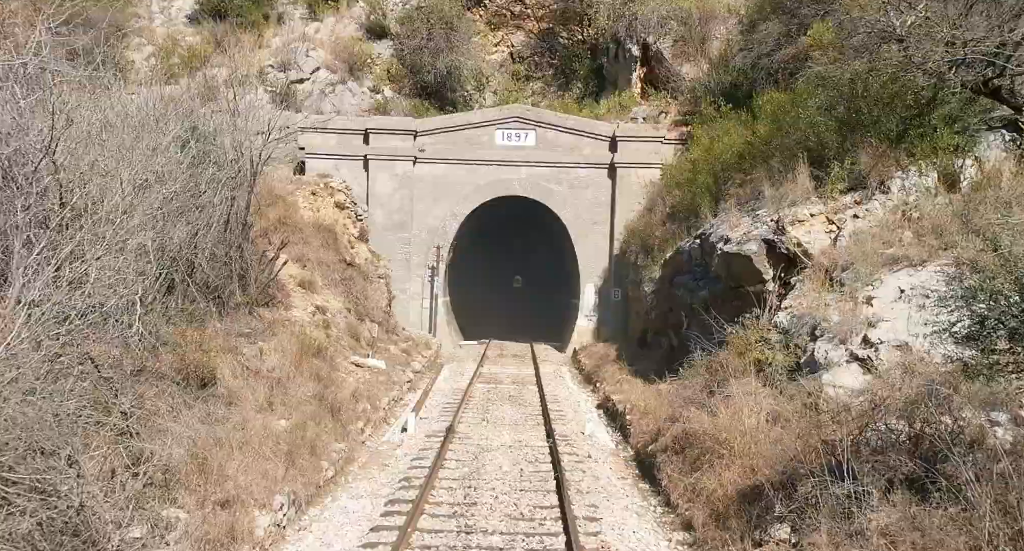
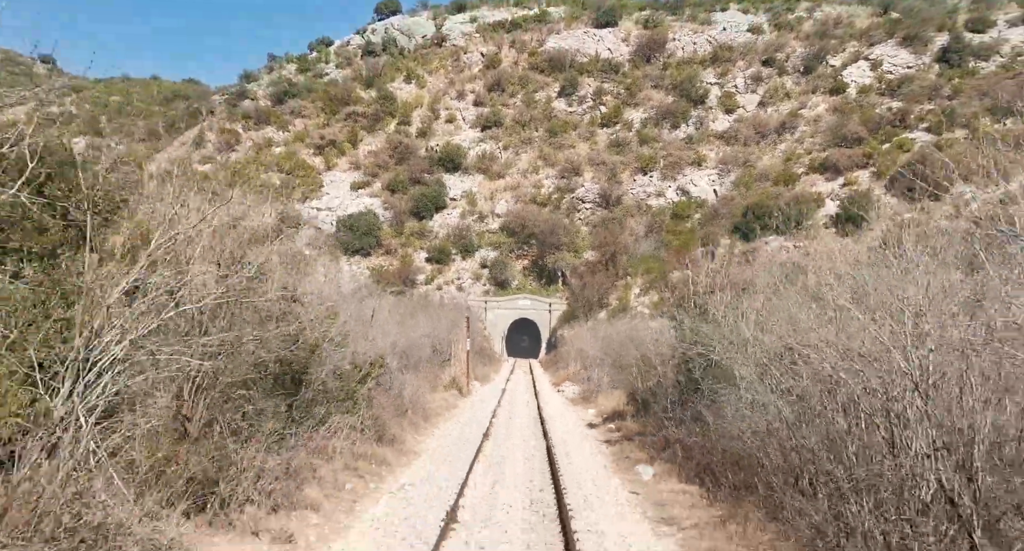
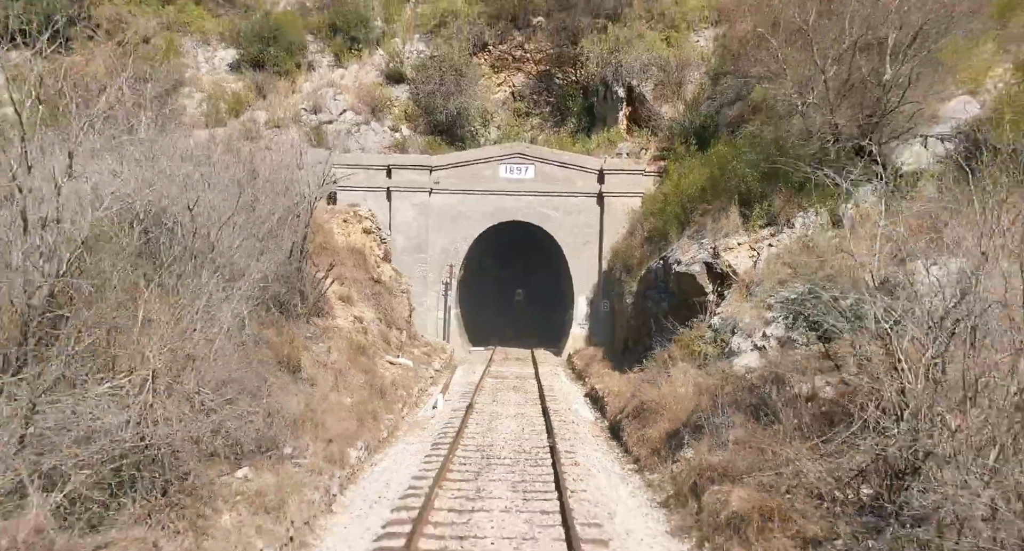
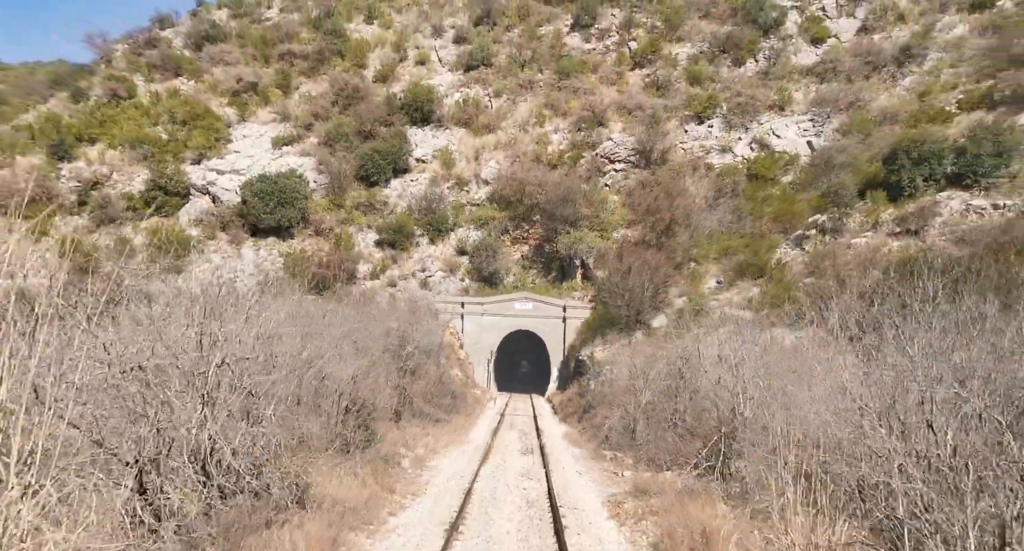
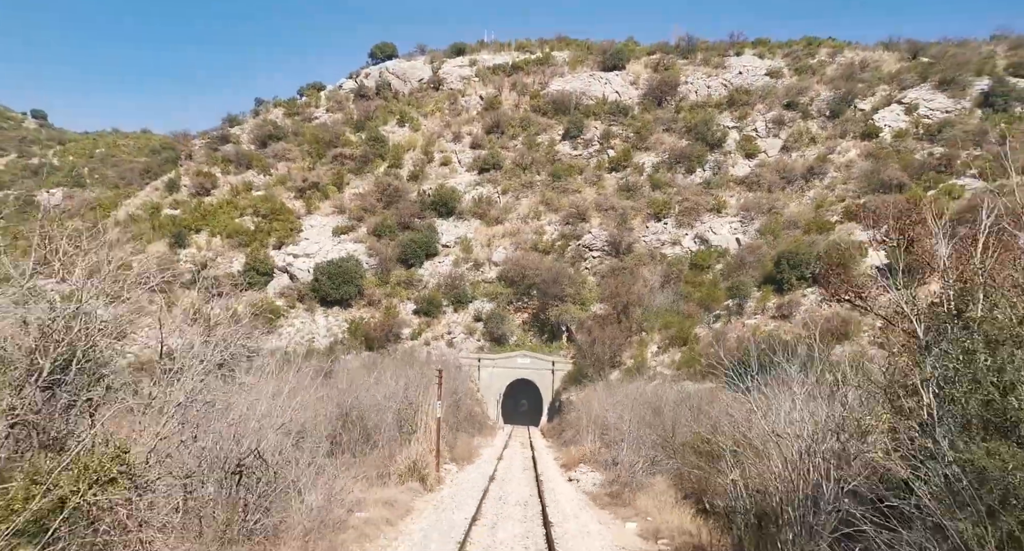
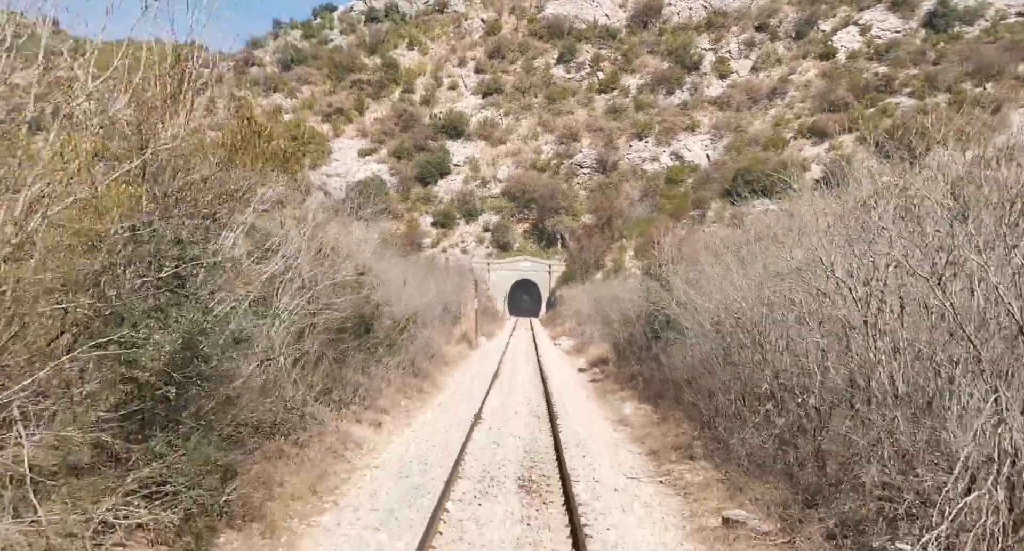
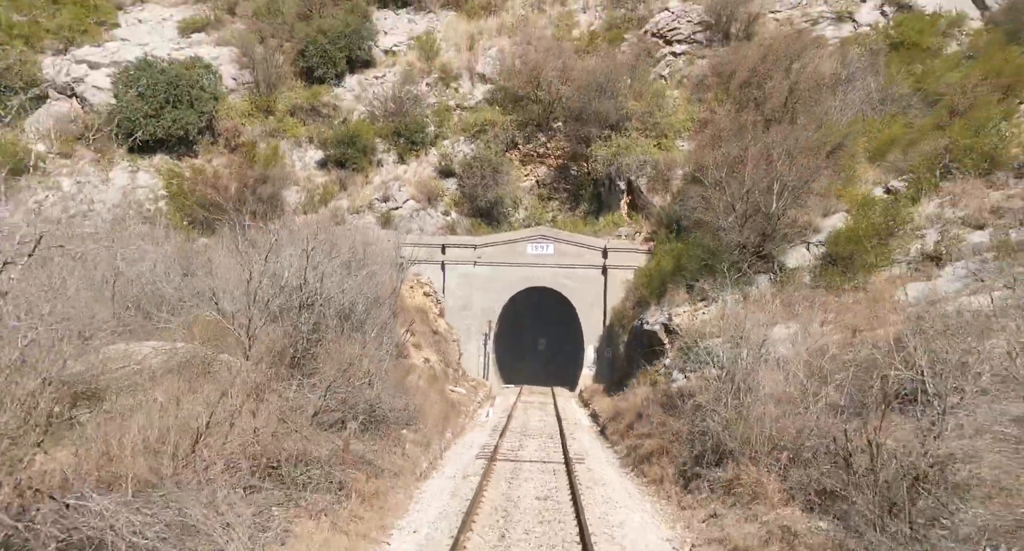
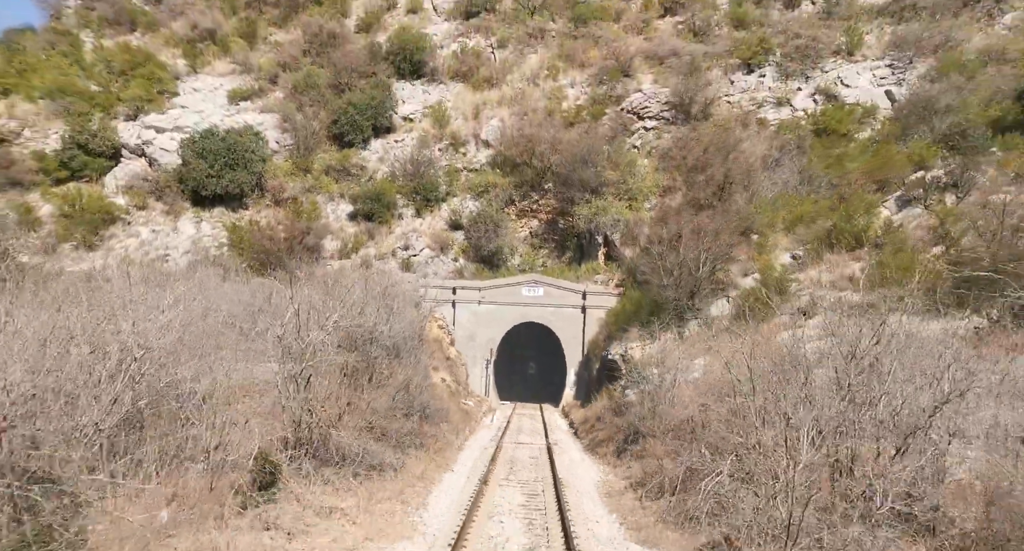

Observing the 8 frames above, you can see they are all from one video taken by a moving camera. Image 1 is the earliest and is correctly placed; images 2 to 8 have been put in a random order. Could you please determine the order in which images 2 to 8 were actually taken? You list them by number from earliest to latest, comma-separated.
3, 7, 8, 4, 5, 2, 6
